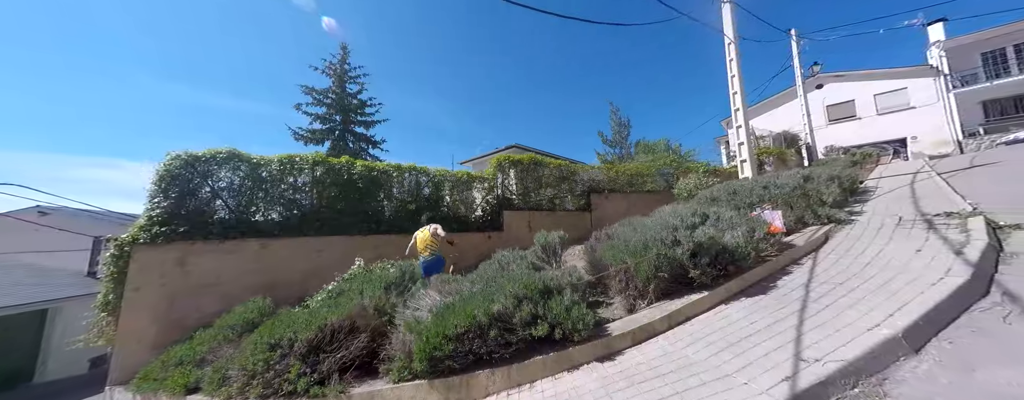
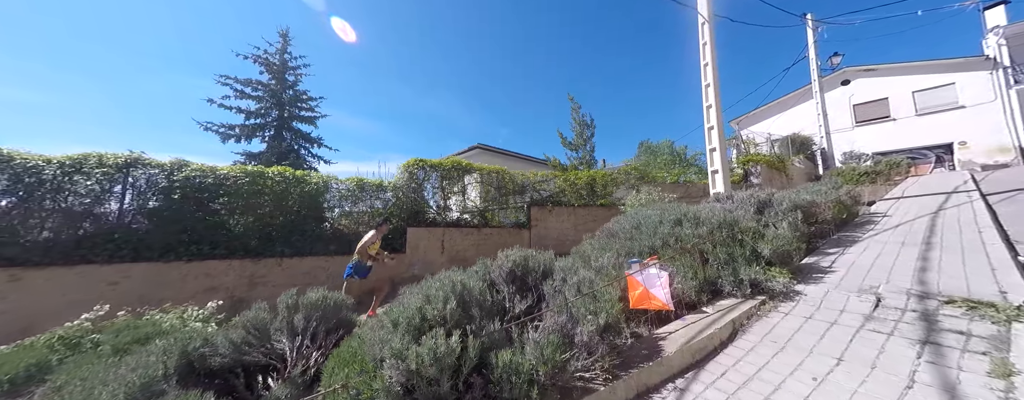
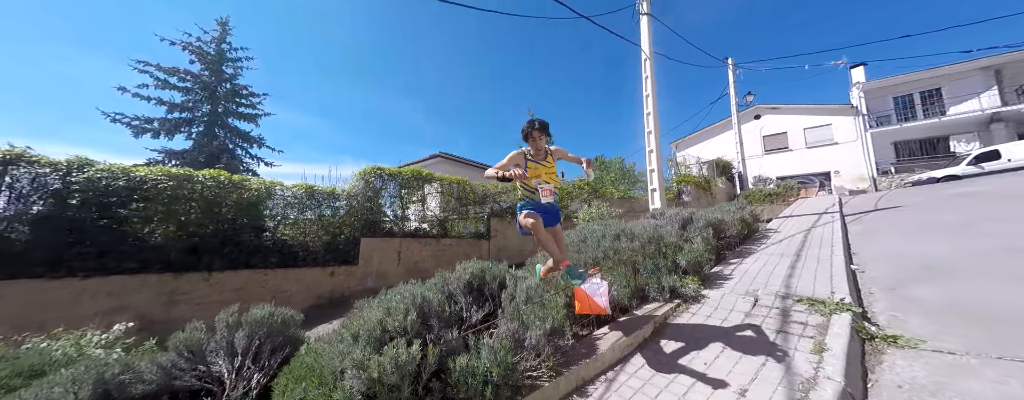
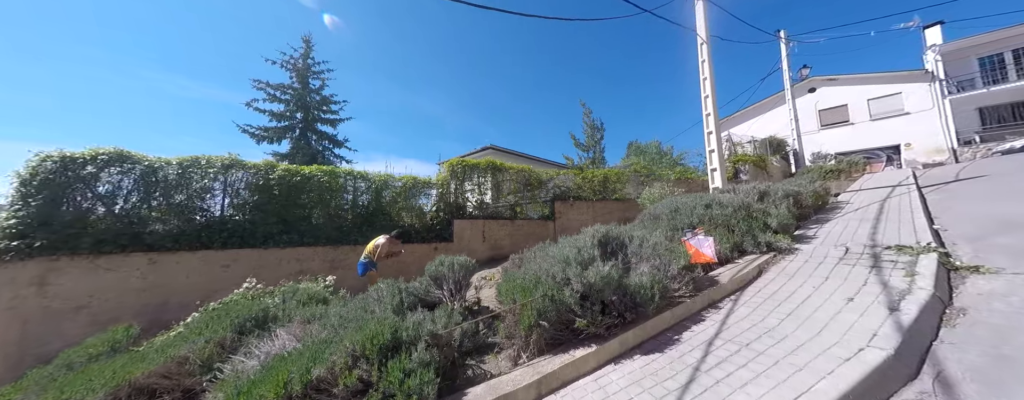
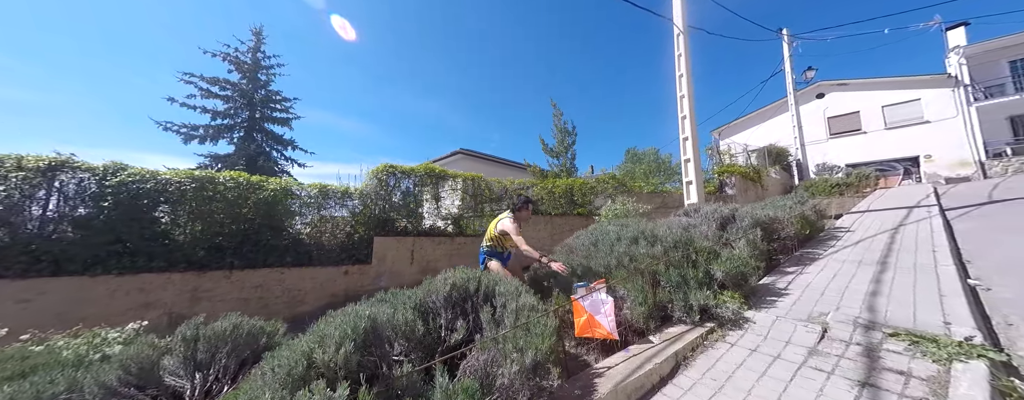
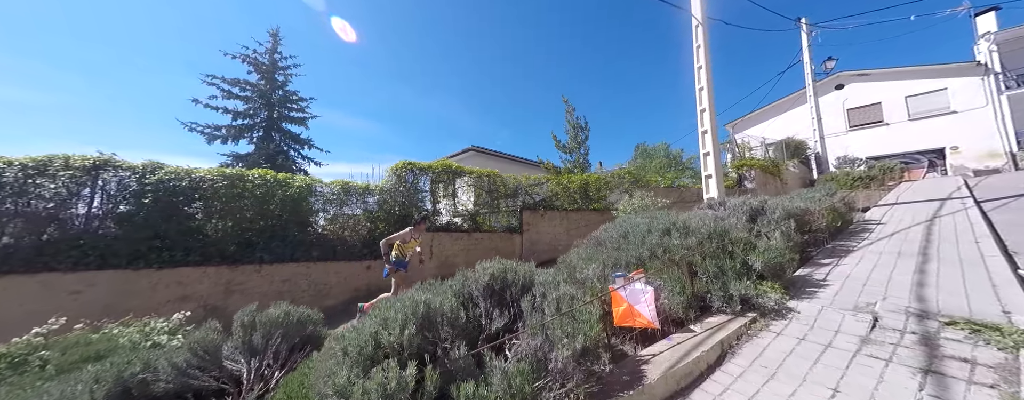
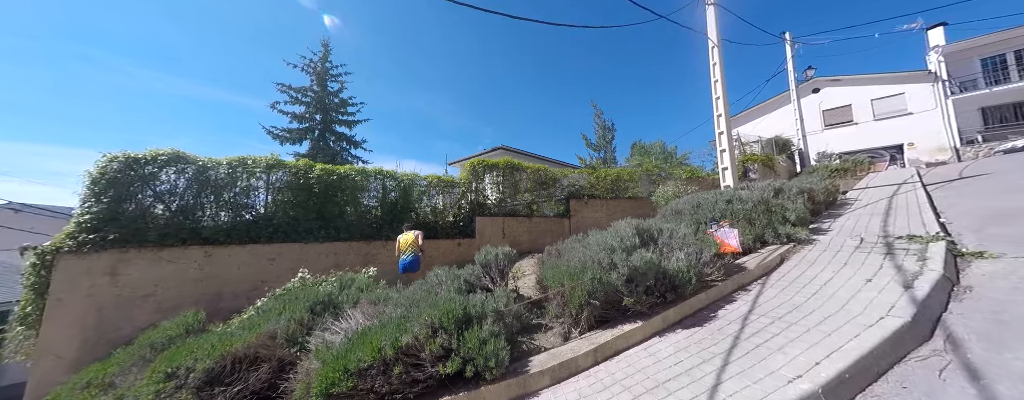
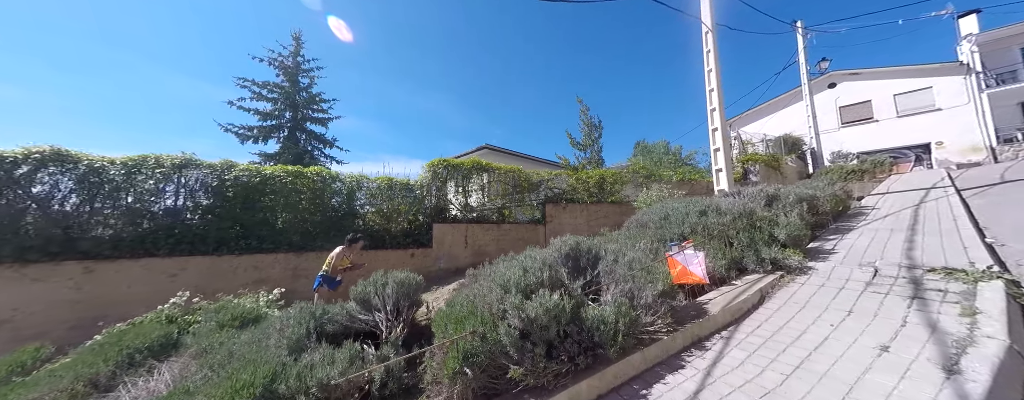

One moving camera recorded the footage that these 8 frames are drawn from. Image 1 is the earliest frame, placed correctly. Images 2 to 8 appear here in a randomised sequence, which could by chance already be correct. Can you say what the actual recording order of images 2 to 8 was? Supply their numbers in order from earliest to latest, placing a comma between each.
7, 4, 8, 2, 6, 5, 3
